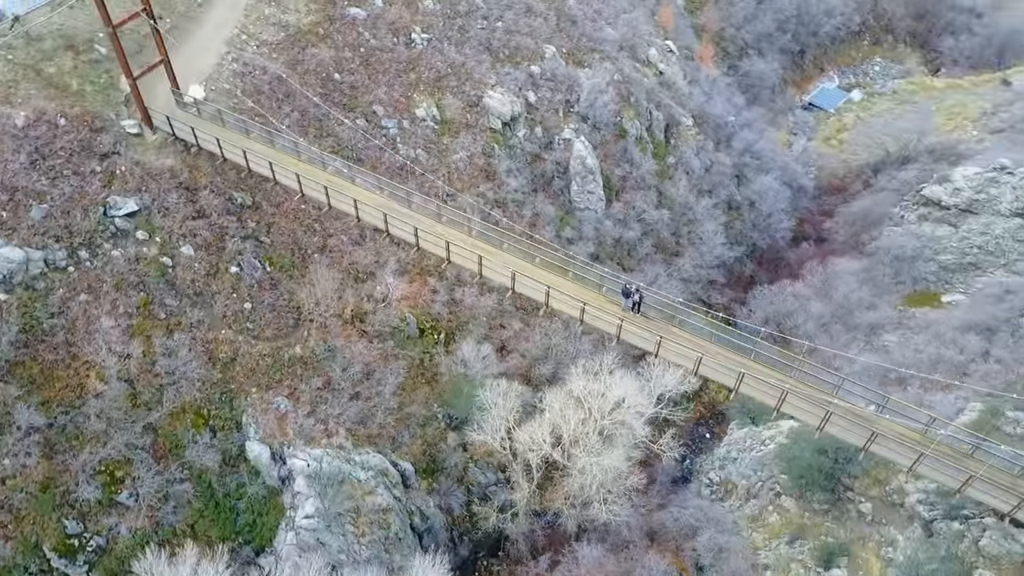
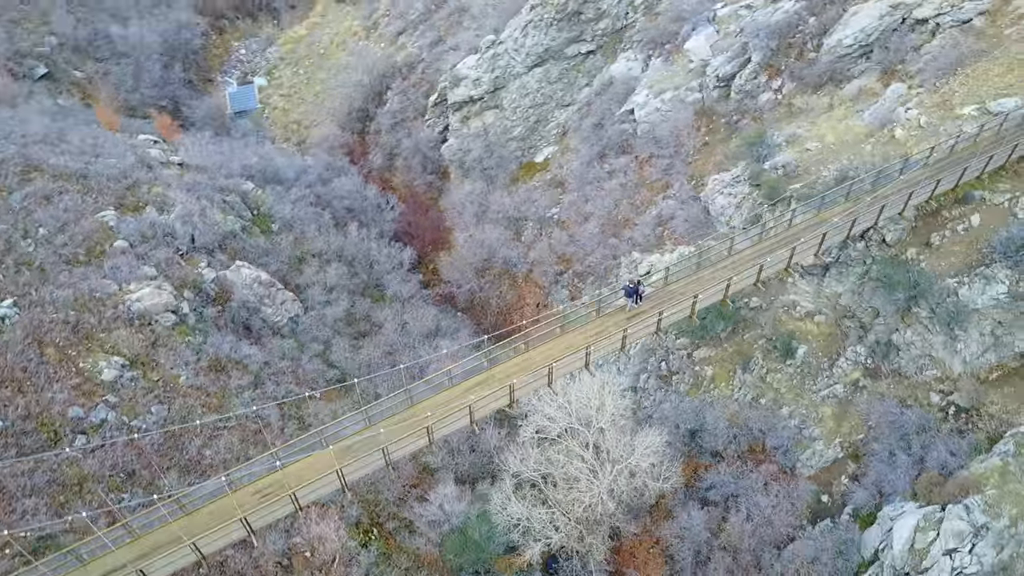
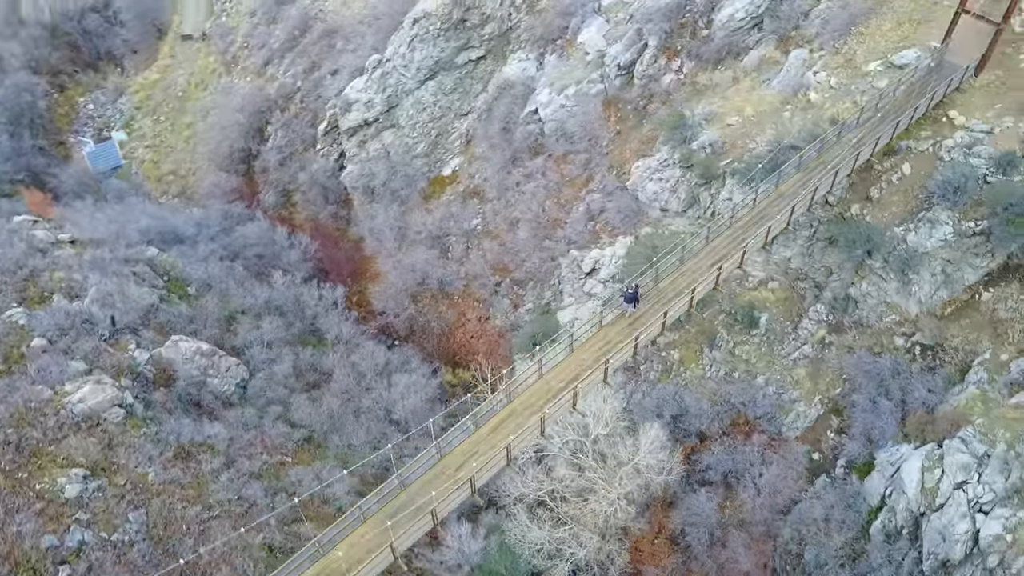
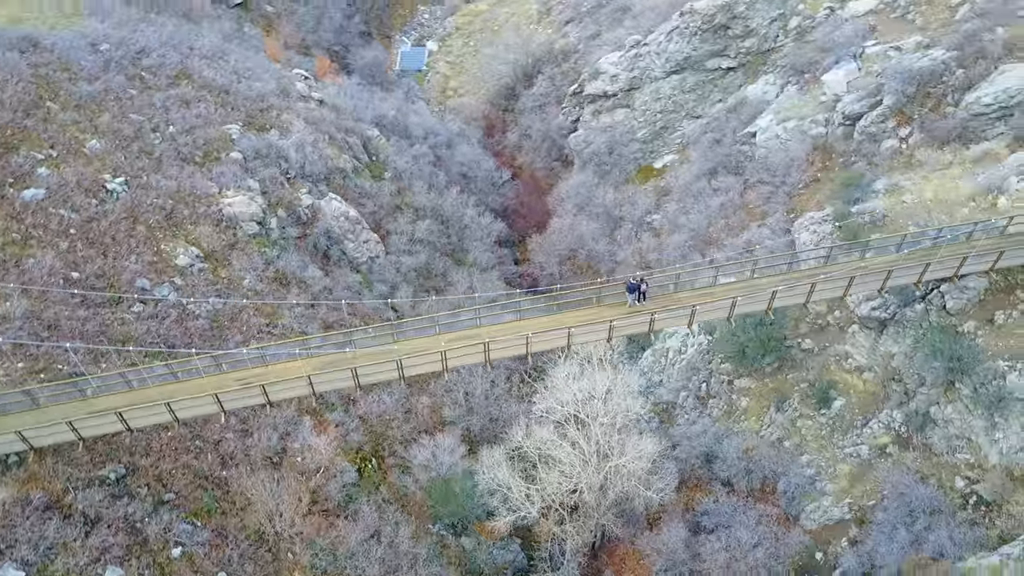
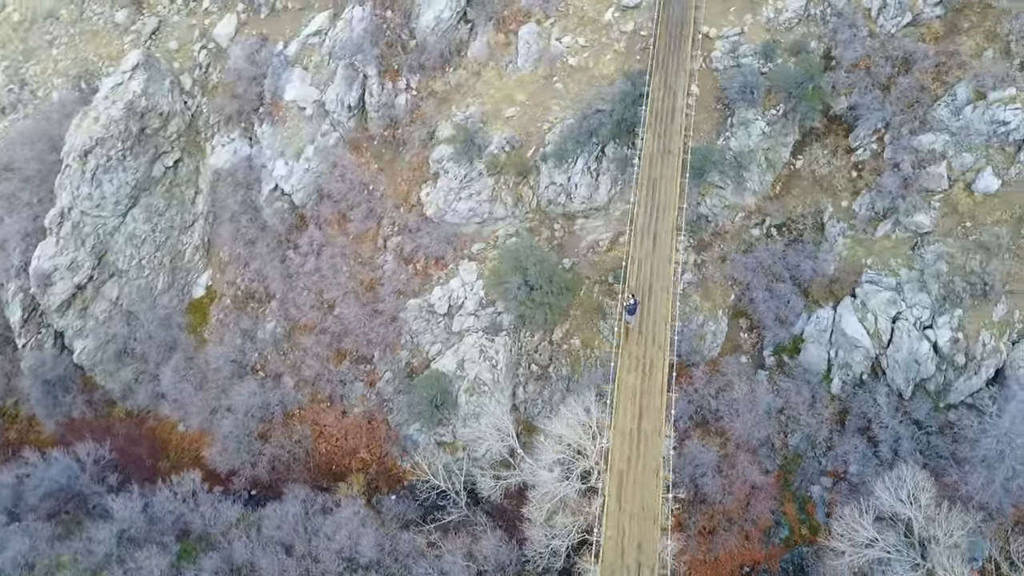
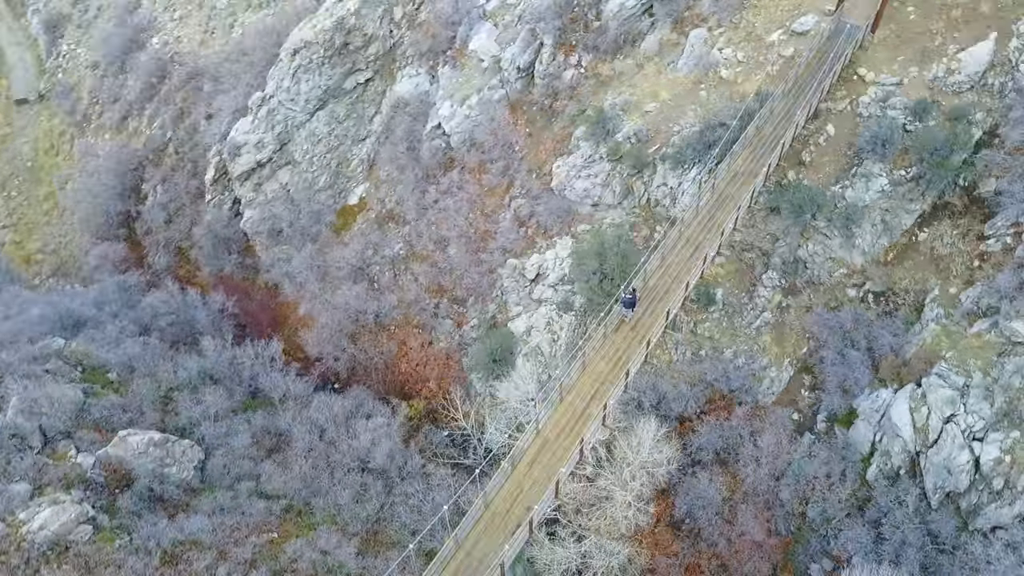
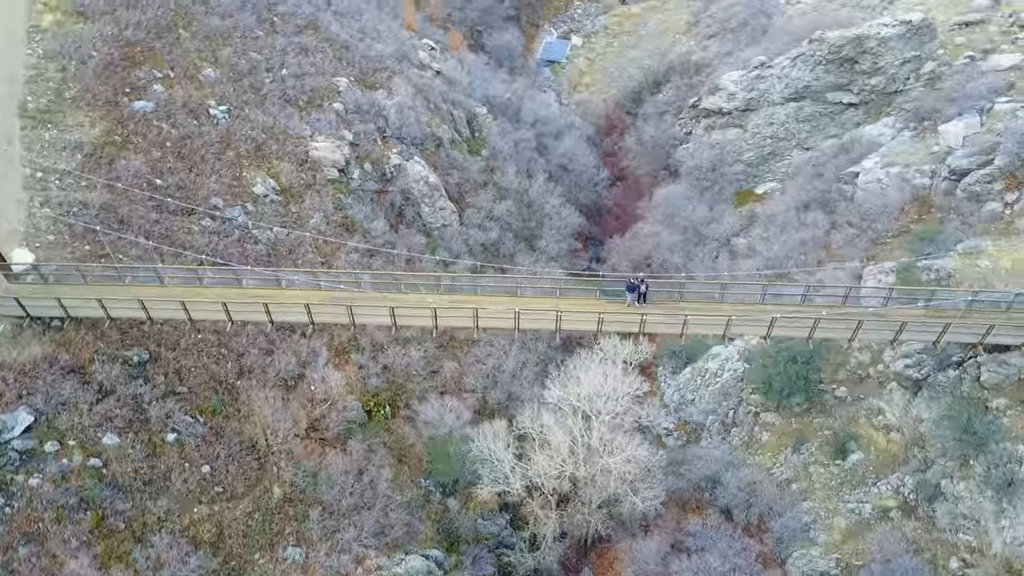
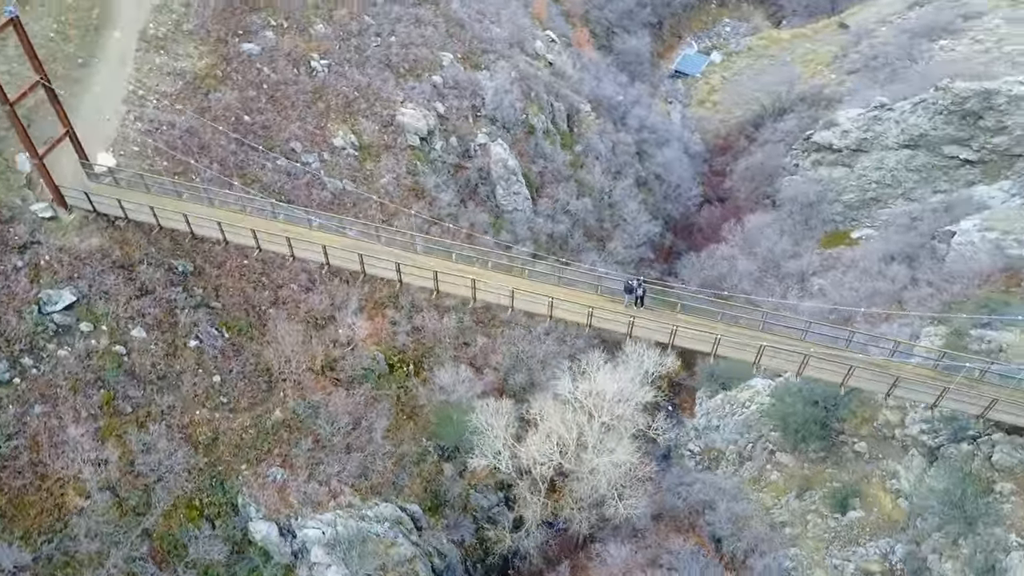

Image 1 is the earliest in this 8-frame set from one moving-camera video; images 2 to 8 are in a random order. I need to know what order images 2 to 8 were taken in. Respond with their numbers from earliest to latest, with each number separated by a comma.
8, 7, 4, 2, 3, 6, 5
